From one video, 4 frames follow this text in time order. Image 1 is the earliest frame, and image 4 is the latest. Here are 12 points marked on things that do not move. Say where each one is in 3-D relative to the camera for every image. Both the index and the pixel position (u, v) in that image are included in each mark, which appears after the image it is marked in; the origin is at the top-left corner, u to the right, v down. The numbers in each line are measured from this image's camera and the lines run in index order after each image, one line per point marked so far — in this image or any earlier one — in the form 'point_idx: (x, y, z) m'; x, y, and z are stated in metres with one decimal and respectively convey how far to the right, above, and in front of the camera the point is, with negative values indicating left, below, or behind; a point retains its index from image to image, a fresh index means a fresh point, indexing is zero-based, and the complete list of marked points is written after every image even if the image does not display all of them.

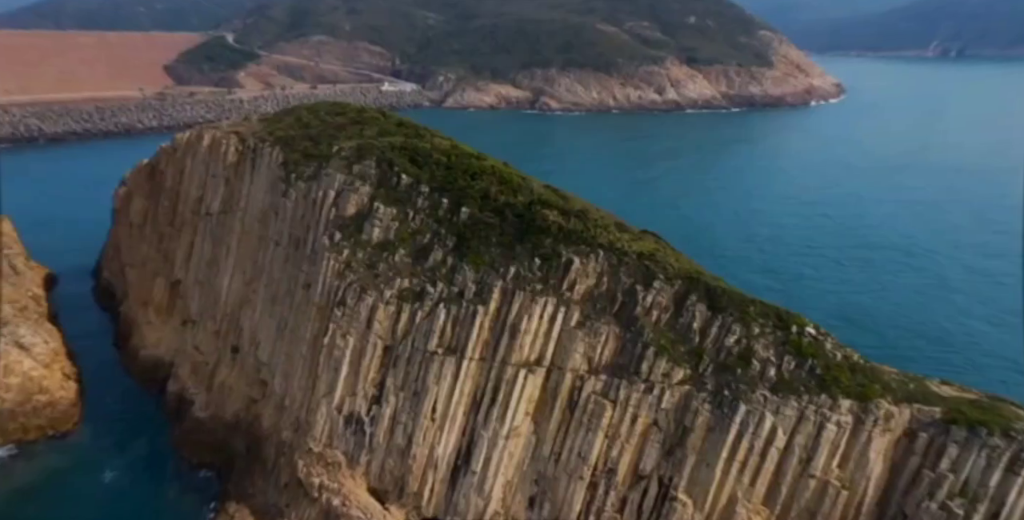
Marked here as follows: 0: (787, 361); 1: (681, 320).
0: (+7.5, -2.7, +17.9) m
1: (+5.0, -1.8, +19.5) m
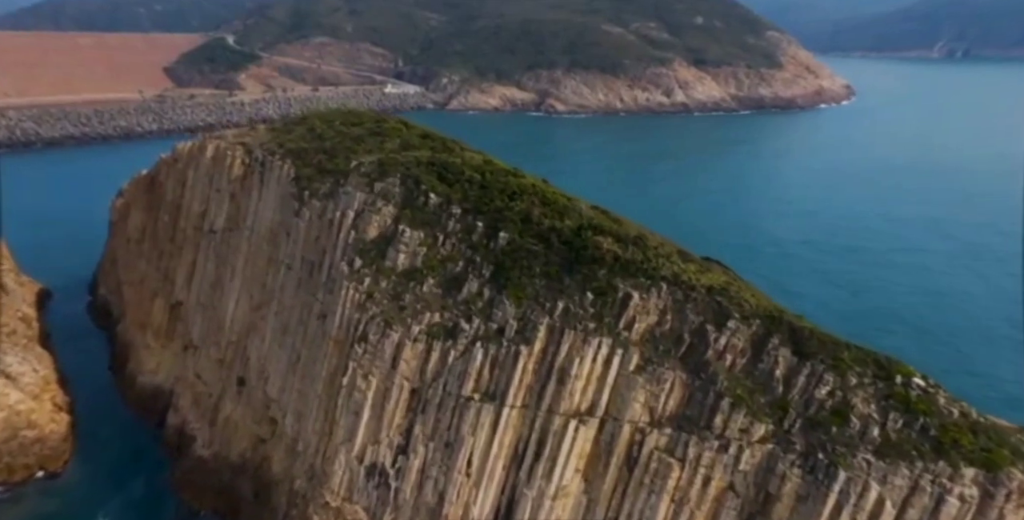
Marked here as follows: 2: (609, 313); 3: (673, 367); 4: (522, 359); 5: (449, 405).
0: (+8.8, -3.7, +15.3) m
1: (+6.4, -2.7, +16.9) m
2: (+2.7, -1.5, +18.3) m
3: (+4.2, -2.8, +17.2) m
4: (+0.3, -2.8, +18.3) m
5: (-1.9, -4.2, +19.2) m
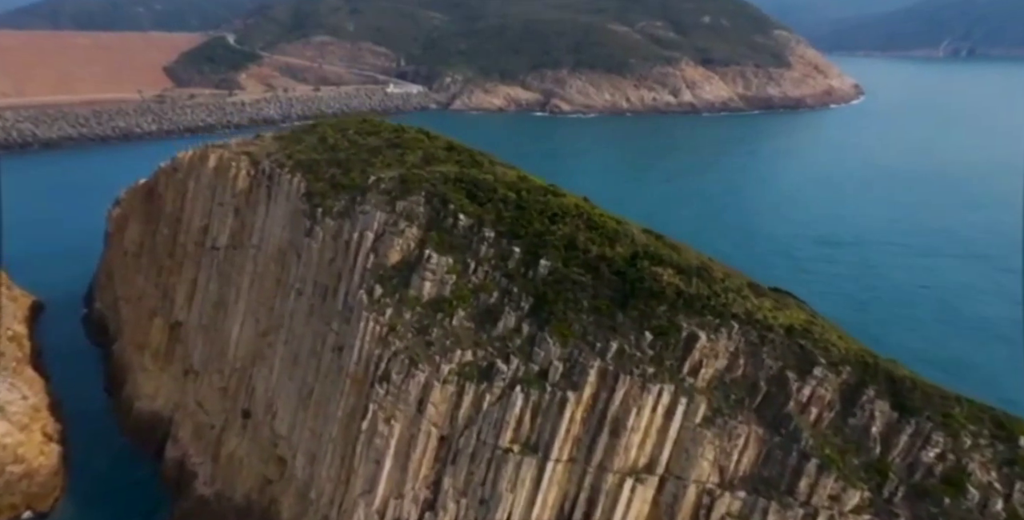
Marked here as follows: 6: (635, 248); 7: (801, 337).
0: (+10.0, -4.5, +13.0) m
1: (+7.5, -3.6, +14.6) m
2: (+3.9, -2.3, +16.0) m
3: (+5.3, -3.6, +14.9) m
4: (+1.4, -3.6, +16.0) m
5: (-0.7, -5.0, +16.9) m
6: (+3.5, +0.4, +19.4) m
7: (+6.9, -1.8, +15.9) m
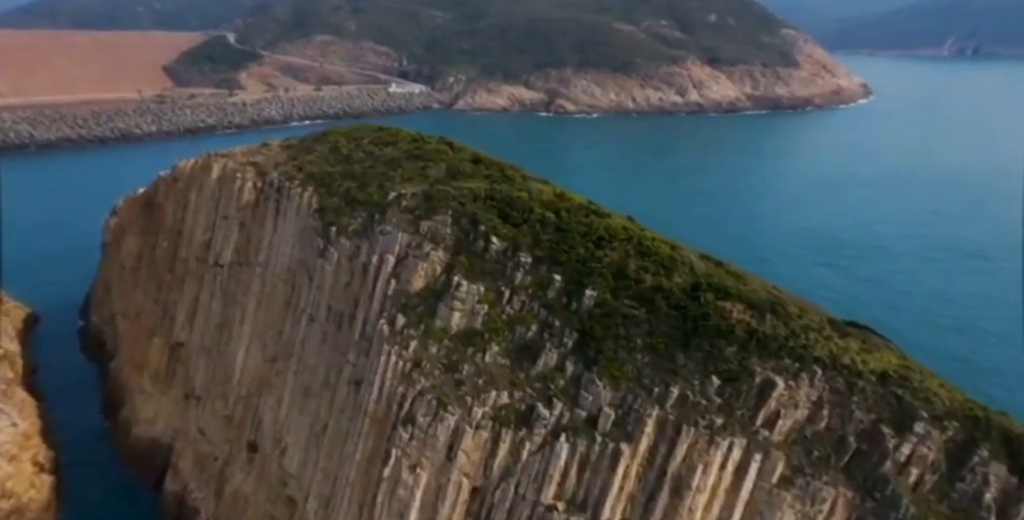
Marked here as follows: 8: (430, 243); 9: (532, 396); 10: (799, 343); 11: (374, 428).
0: (+11.0, -5.2, +11.0) m
1: (+8.5, -4.3, +12.6) m
2: (+4.9, -3.0, +14.0) m
3: (+6.3, -4.3, +12.9) m
4: (+2.4, -4.3, +14.0) m
5: (+0.3, -5.8, +14.9) m
6: (+4.5, -0.3, +17.4) m
7: (+7.9, -2.6, +13.9) m
8: (-2.4, +0.5, +18.6) m
9: (+0.5, -3.2, +15.6) m
10: (+6.3, -1.8, +14.9) m
11: (-3.7, -4.5, +17.7) m
